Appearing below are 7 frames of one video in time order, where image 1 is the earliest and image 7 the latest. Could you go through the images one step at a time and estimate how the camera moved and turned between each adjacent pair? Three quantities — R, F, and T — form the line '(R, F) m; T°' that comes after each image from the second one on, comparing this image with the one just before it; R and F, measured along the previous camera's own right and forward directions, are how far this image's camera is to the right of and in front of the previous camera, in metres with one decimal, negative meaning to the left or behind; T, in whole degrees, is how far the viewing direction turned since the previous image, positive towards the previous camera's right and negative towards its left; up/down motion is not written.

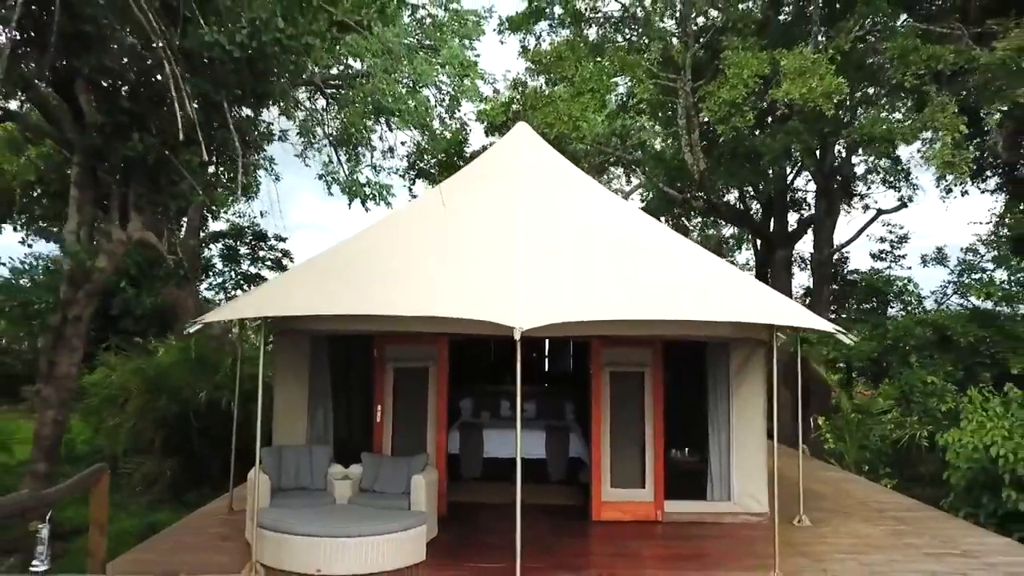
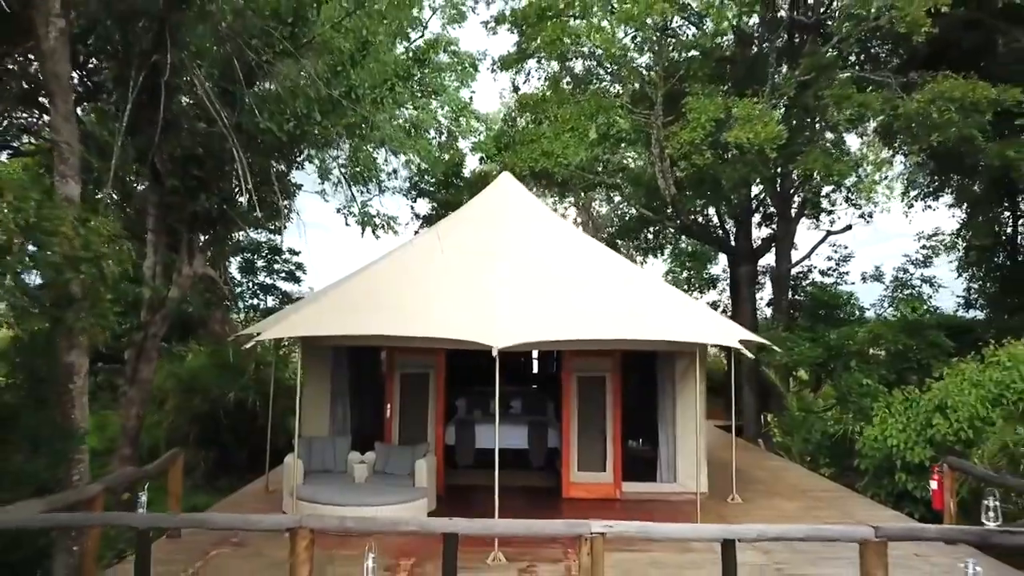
(+0.1, -1.7) m; 0°
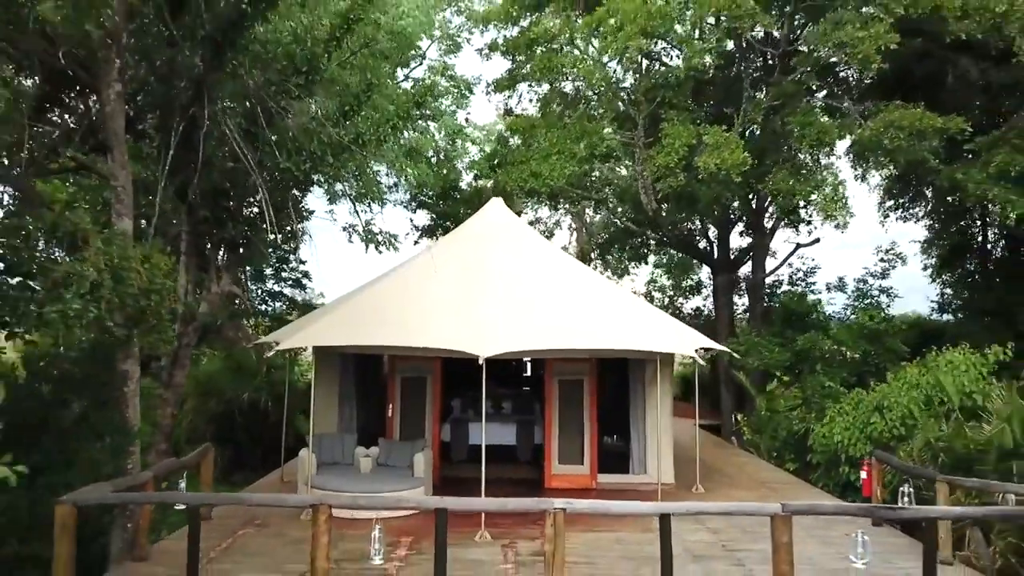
(+0.1, -1.2) m; 0°
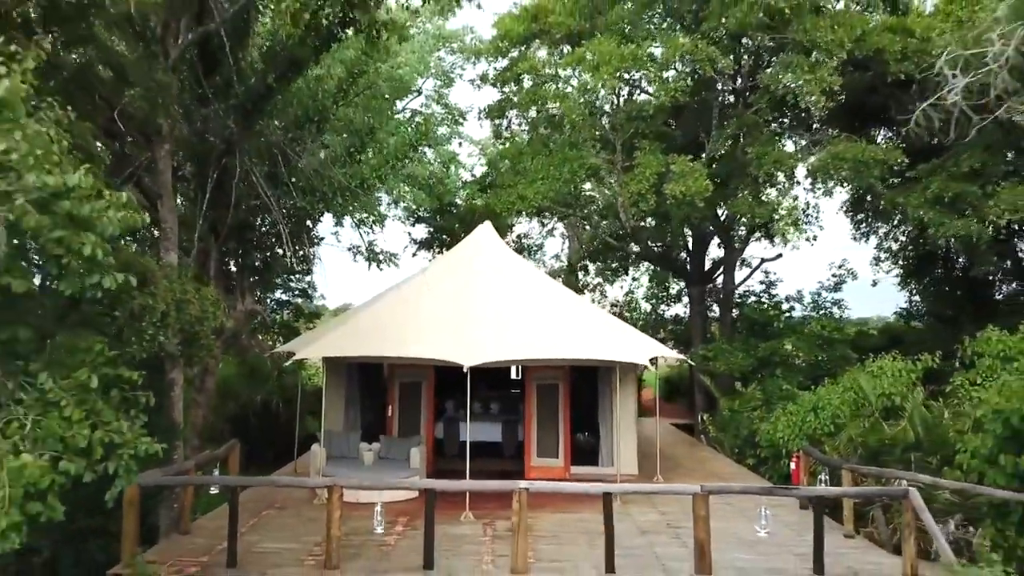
(+0.2, -1.5) m; 0°
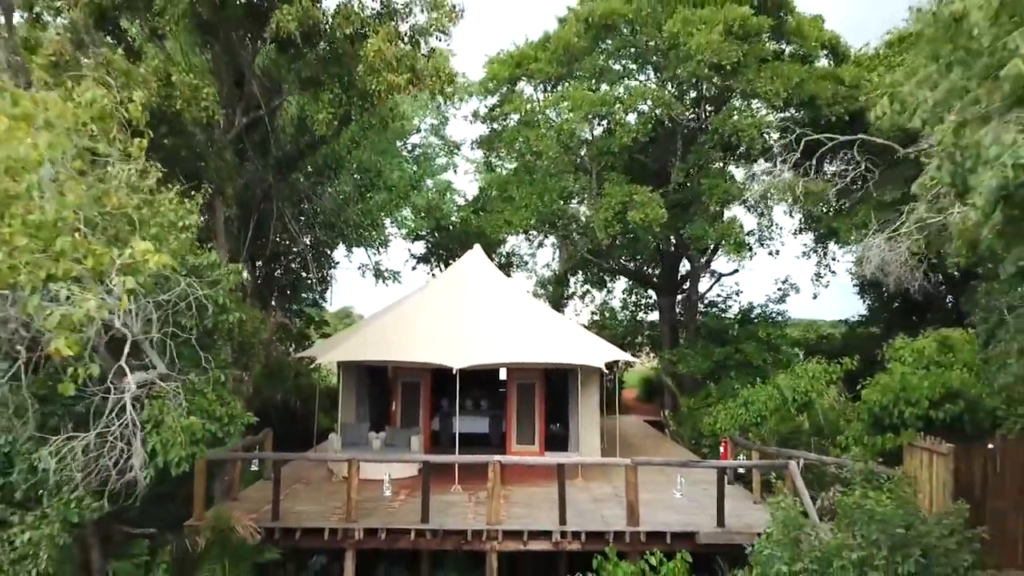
(+0.3, -2.4) m; 0°
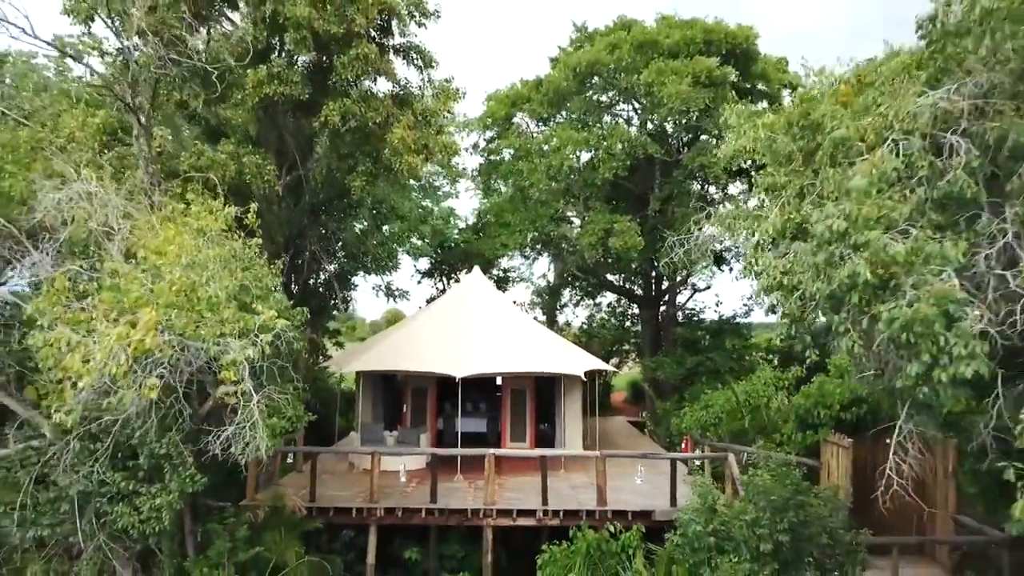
(+0.1, -2.3) m; 0°
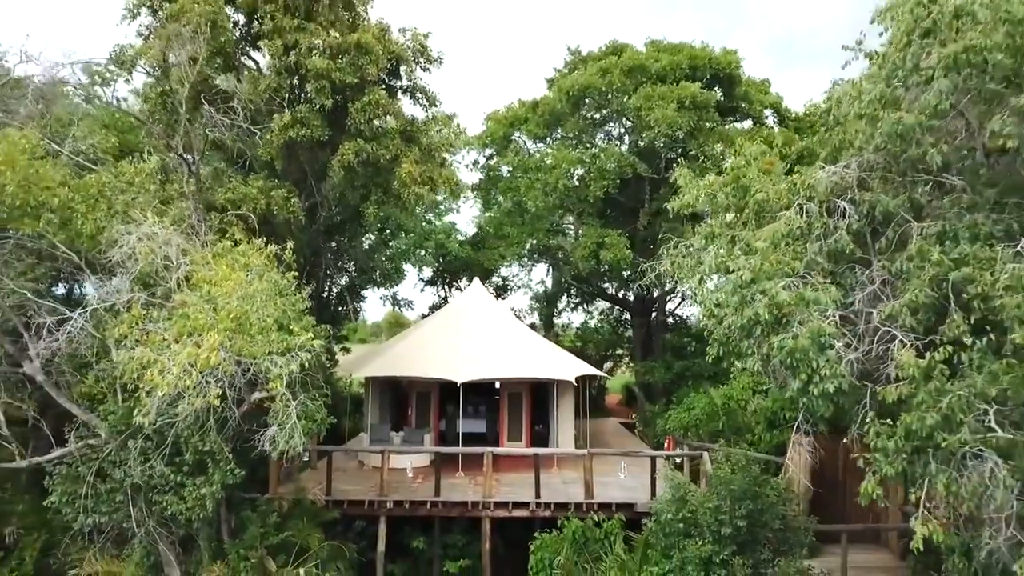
(+0.1, -1.3) m; 0°
